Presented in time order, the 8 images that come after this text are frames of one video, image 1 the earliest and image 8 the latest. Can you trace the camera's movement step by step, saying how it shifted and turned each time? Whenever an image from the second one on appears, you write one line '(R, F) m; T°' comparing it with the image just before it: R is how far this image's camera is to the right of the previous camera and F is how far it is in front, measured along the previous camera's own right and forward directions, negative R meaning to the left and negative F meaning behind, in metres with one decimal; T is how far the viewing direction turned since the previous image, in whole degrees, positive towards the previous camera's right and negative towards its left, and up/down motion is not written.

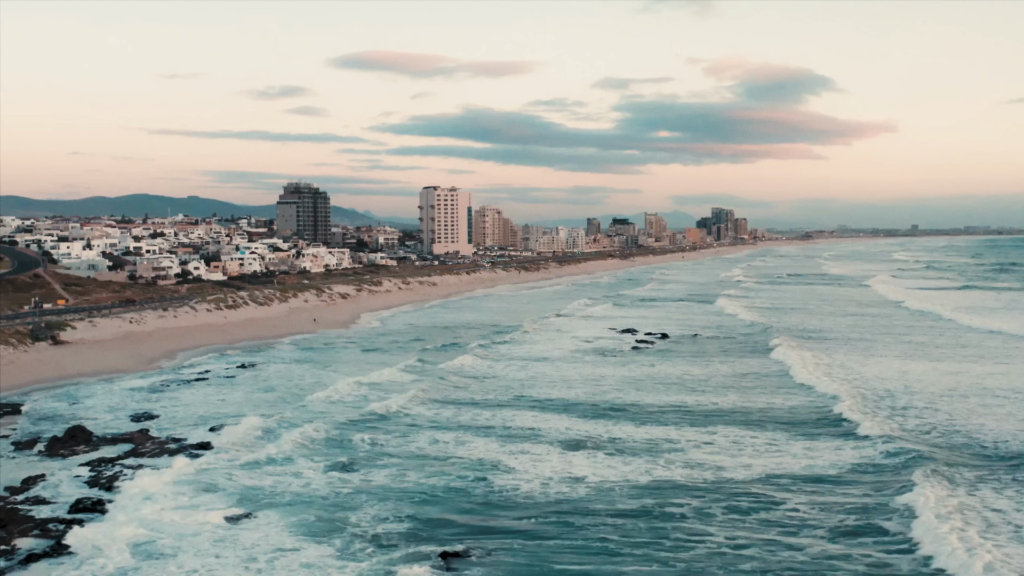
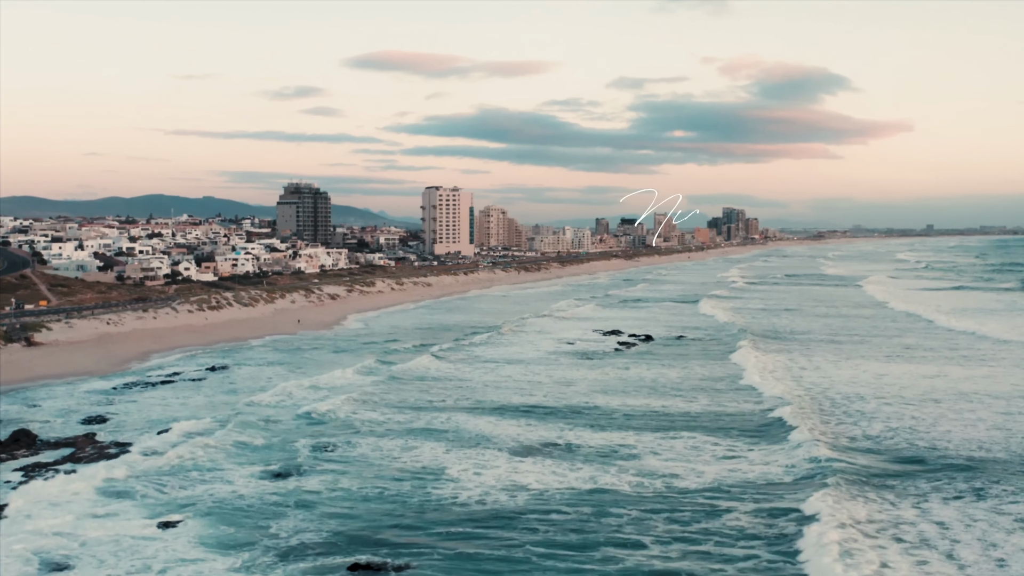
(+1.3, +0.5) m; -1°
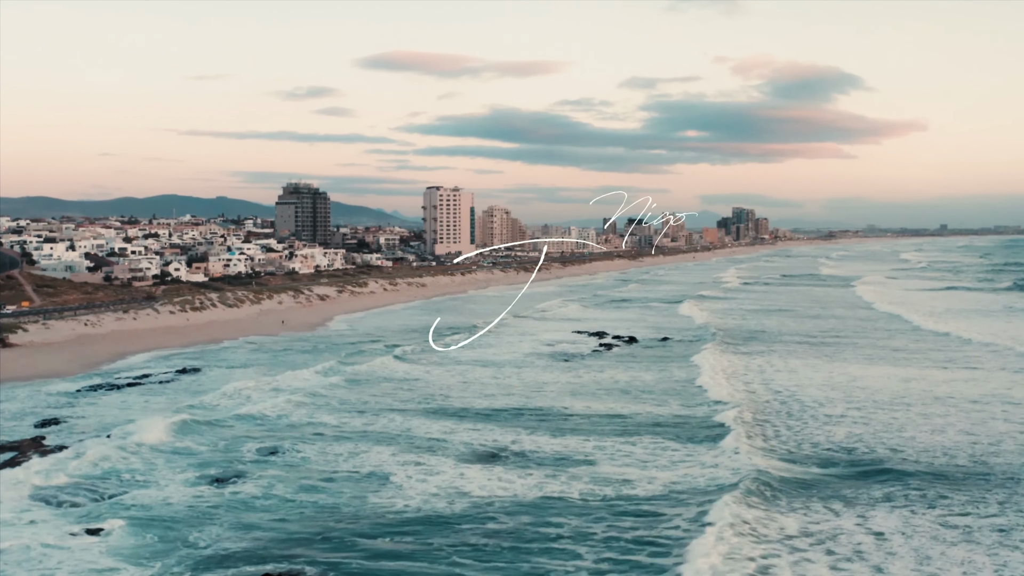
(+1.2, +0.4) m; -1°
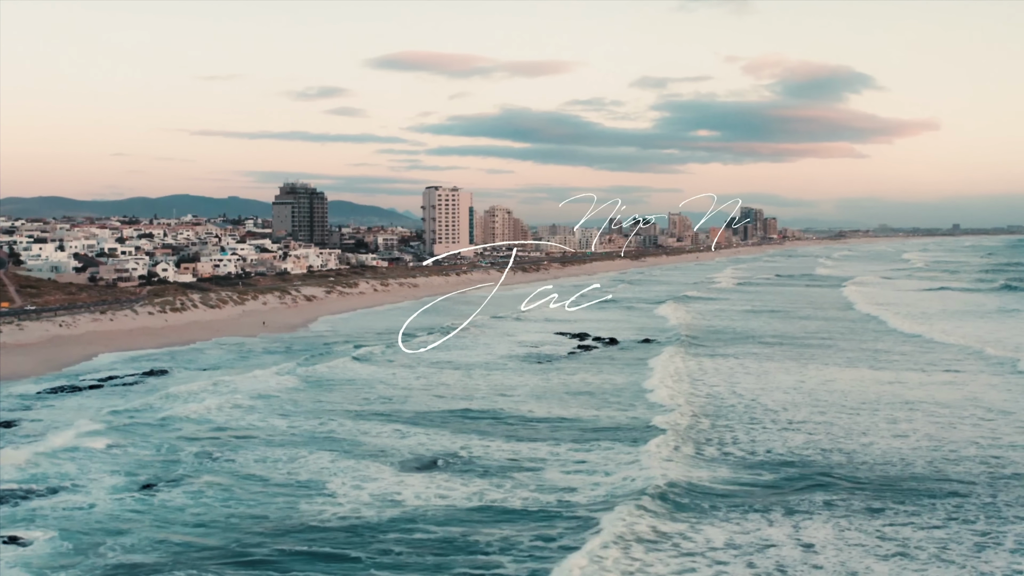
(+1.2, +0.4) m; -1°
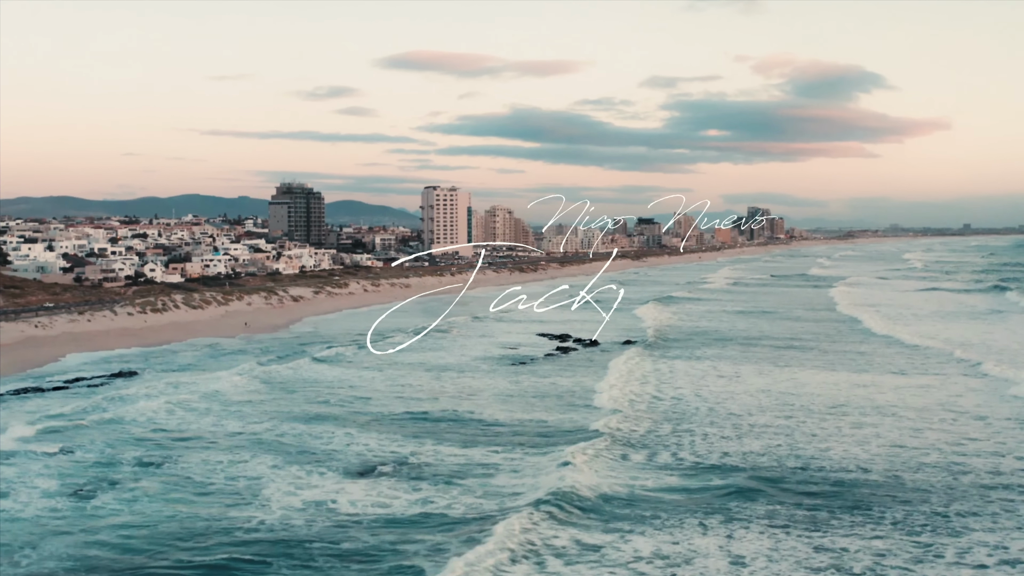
(+1.1, +0.4) m; -1°
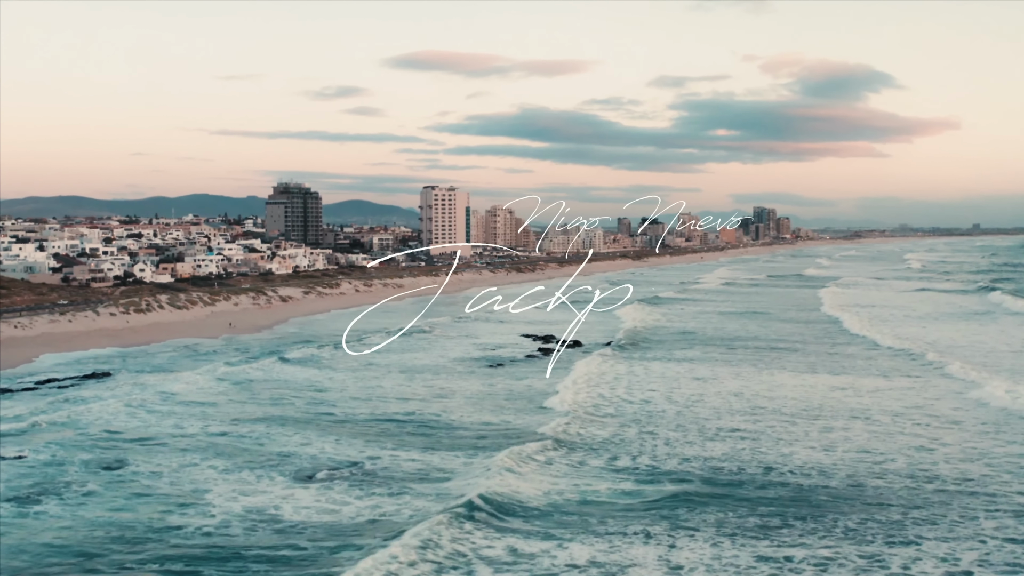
(+1.0, +0.3) m; 0°
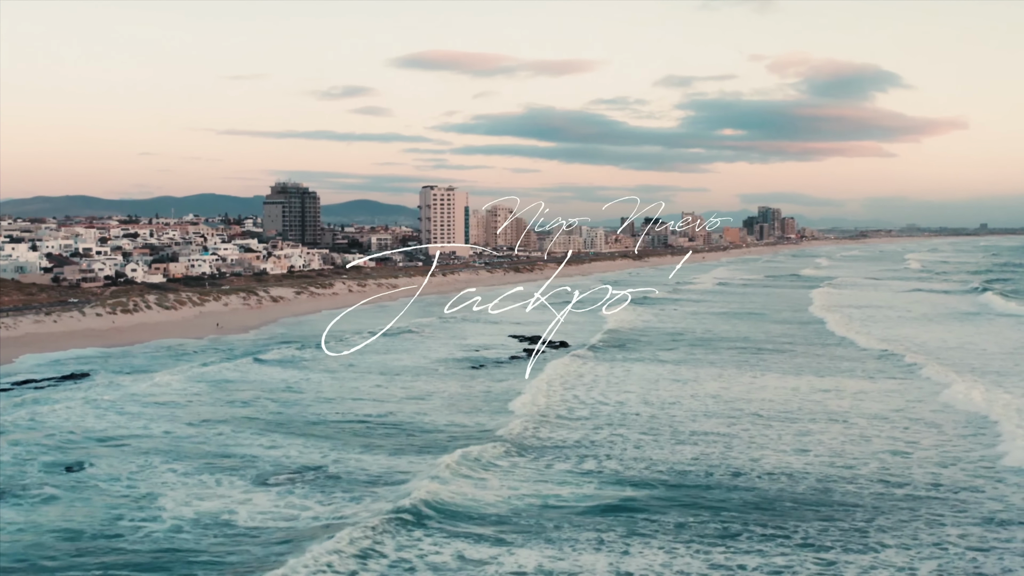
(+0.8, +0.3) m; 0°
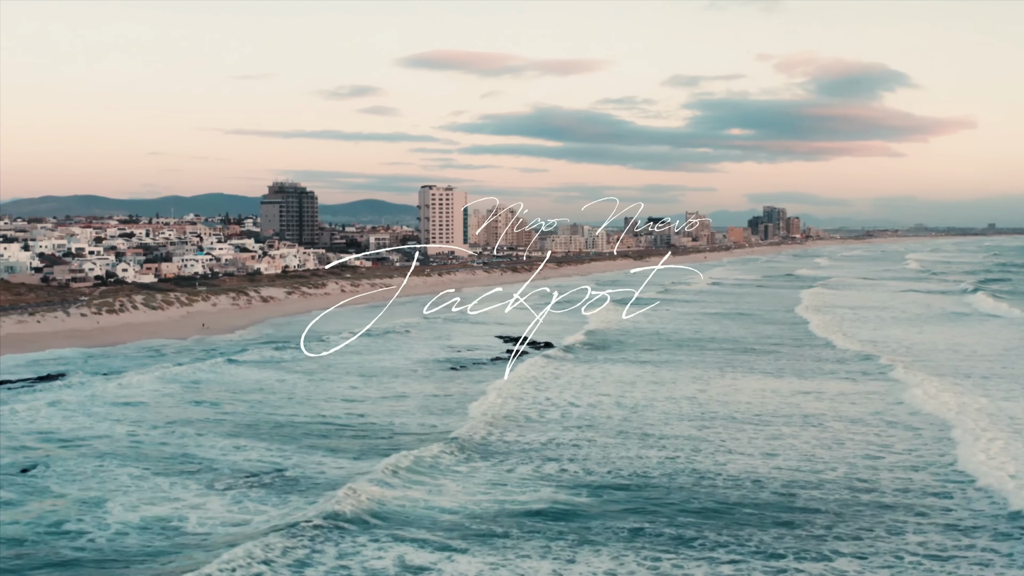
(+0.8, +0.3) m; 0°
